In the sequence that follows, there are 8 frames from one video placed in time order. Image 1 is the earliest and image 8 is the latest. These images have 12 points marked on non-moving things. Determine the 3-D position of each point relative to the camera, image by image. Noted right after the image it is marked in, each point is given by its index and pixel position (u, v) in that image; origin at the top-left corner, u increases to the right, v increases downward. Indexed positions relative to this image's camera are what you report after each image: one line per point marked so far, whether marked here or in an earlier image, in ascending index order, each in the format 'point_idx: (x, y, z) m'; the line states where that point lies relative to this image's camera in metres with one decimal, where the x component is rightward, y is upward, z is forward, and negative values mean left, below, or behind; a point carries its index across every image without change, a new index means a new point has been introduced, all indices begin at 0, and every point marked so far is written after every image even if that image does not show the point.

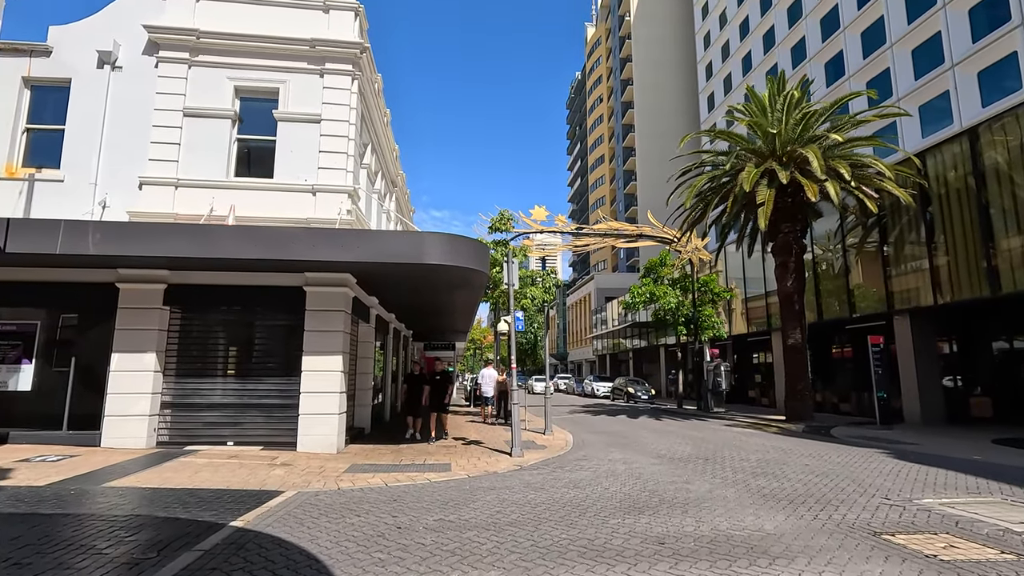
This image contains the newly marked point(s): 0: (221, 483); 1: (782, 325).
0: (-4.2, -2.8, +7.6) m
1: (+9.3, -1.3, +18.3) m
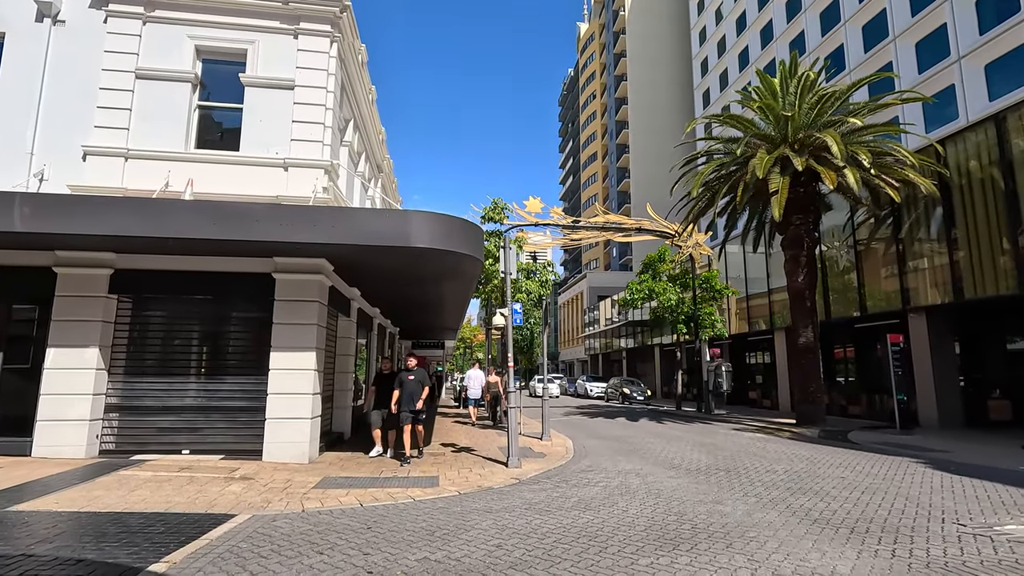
0: (-4.2, -2.6, +6.3) m
1: (+9.1, -1.1, +17.2) m
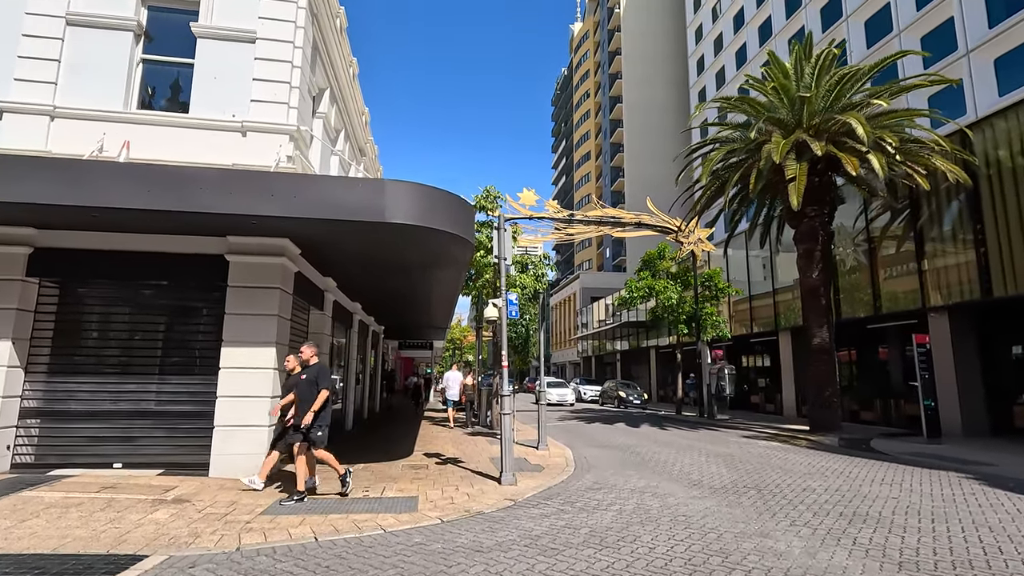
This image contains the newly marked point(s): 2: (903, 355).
0: (-4.2, -2.3, +4.8) m
1: (+8.9, -1.0, +16.0) m
2: (+13.9, -2.5, +19.4) m
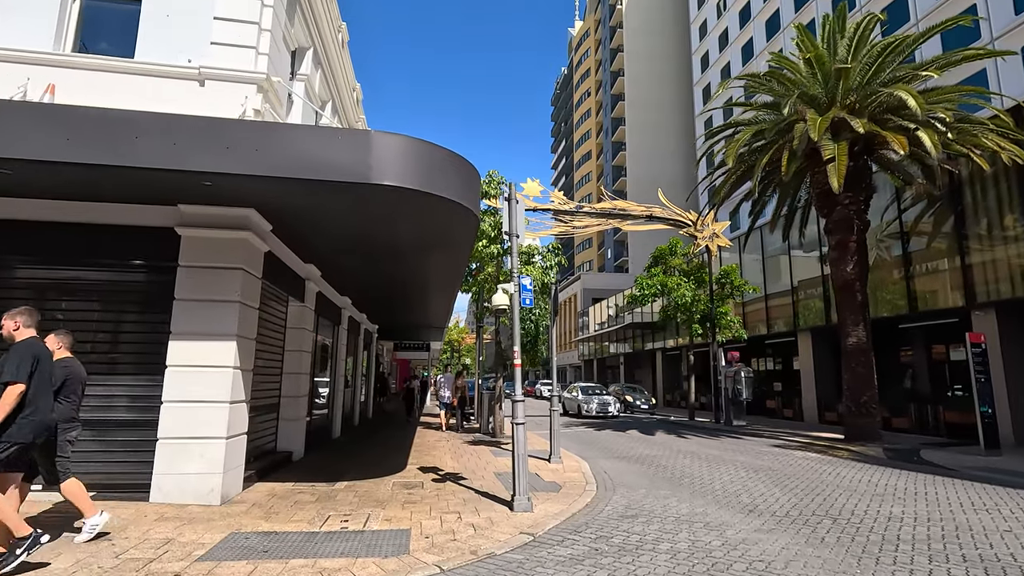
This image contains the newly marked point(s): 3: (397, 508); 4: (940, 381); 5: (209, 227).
0: (-4.0, -2.1, +3.3) m
1: (+9.1, -0.9, +14.6) m
2: (+14.0, -2.4, +18.0) m
3: (-1.4, -2.7, +6.5) m
4: (+14.1, -3.0, +17.6) m
5: (-3.9, +0.8, +6.7) m
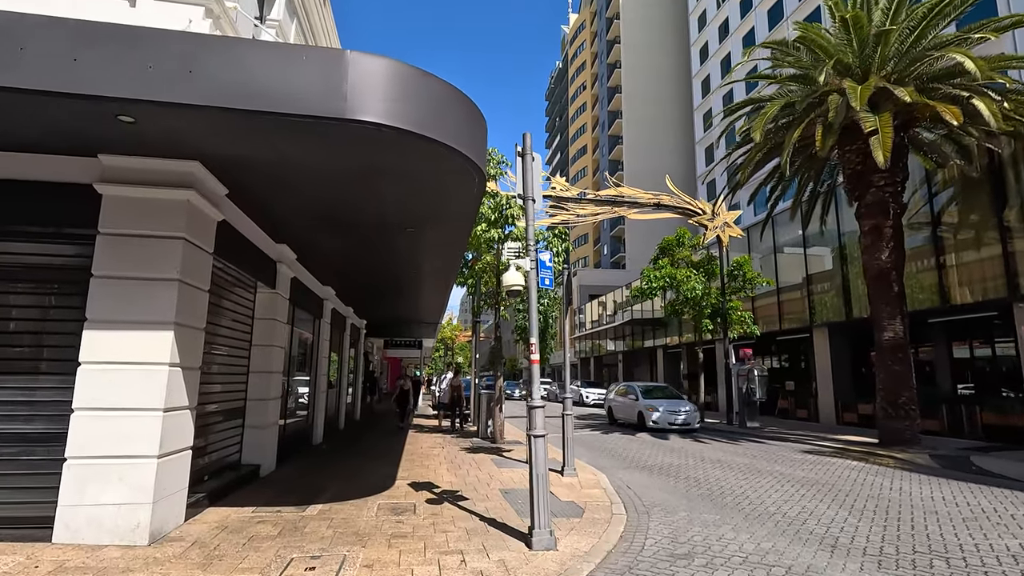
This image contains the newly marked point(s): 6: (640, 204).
0: (-3.8, -1.8, +1.8) m
1: (+9.1, -0.6, +13.3) m
2: (+14.0, -2.2, +16.8) m
3: (-1.2, -2.4, +5.0) m
4: (+14.1, -2.8, +16.4) m
5: (-3.7, +1.0, +5.2) m
6: (+4.7, +3.1, +19.6) m
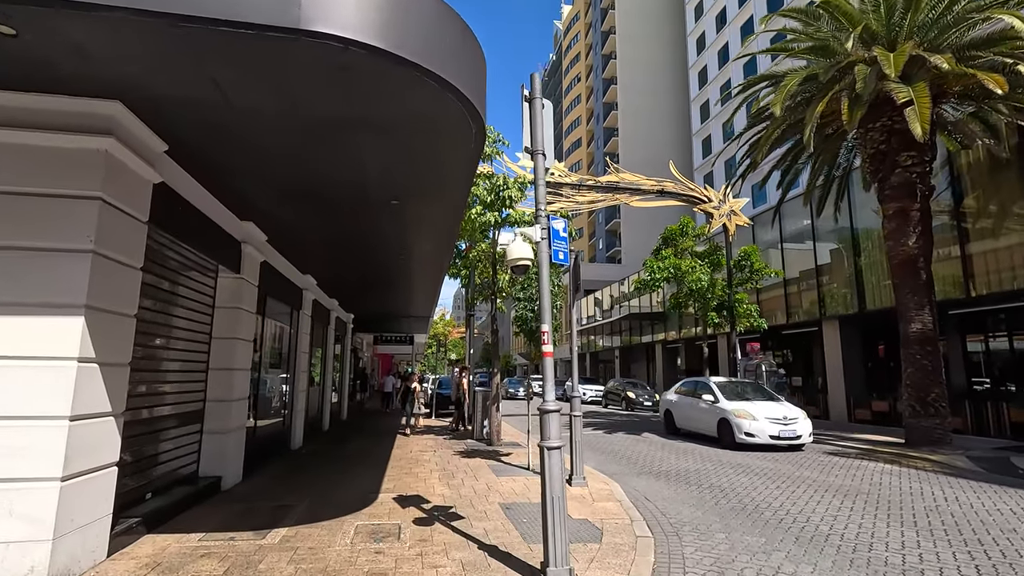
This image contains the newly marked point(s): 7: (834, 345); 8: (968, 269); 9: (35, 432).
0: (-3.7, -1.6, +0.7) m
1: (+9.1, -0.4, +12.3) m
2: (+13.9, -1.9, +15.9) m
3: (-1.2, -2.2, +3.9) m
4: (+14.0, -2.5, +15.5) m
5: (-3.7, +1.2, +4.1) m
6: (+4.6, +3.5, +18.6) m
7: (+12.1, -2.1, +19.7) m
8: (+12.8, +0.5, +14.8) m
9: (-3.4, -1.0, +3.8) m
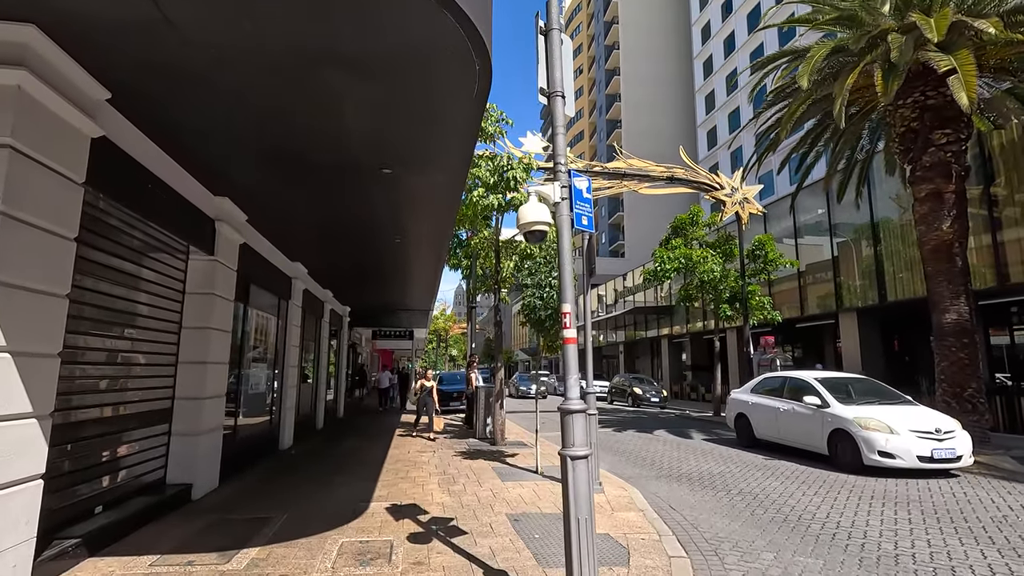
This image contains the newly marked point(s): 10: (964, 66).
0: (-3.6, -1.5, -0.1) m
1: (+9.2, -0.1, +11.5) m
2: (+14.1, -1.6, +15.1) m
3: (-1.1, -2.0, +3.1) m
4: (+14.1, -2.2, +14.7) m
5: (-3.6, +1.4, +3.3) m
6: (+4.7, +3.8, +17.7) m
7: (+12.2, -1.8, +18.9) m
8: (+12.9, +0.8, +14.0) m
9: (-3.3, -0.8, +3.0) m
10: (+7.9, +3.9, +9.2) m
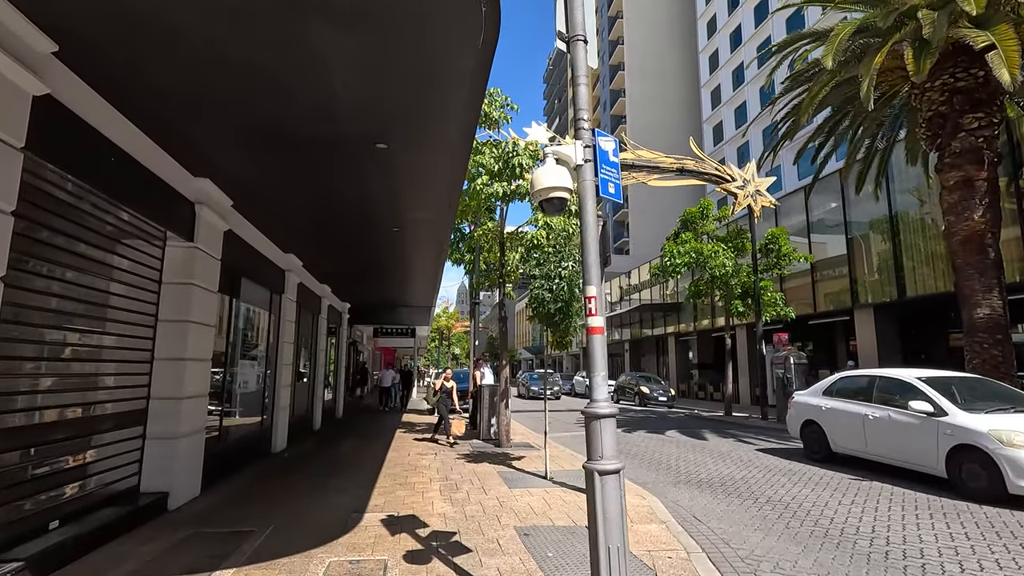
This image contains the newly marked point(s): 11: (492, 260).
0: (-3.6, -1.4, -0.7) m
1: (+9.3, +0.1, +10.9) m
2: (+14.2, -1.4, +14.4) m
3: (-1.0, -1.9, +2.6) m
4: (+14.2, -2.0, +14.0) m
5: (-3.5, +1.5, +2.7) m
6: (+4.9, +3.9, +17.1) m
7: (+12.3, -1.7, +18.3) m
8: (+13.0, +1.0, +13.3) m
9: (-3.3, -0.7, +2.4) m
10: (+8.0, +4.0, +8.6) m
11: (-0.5, +0.7, +12.7) m
